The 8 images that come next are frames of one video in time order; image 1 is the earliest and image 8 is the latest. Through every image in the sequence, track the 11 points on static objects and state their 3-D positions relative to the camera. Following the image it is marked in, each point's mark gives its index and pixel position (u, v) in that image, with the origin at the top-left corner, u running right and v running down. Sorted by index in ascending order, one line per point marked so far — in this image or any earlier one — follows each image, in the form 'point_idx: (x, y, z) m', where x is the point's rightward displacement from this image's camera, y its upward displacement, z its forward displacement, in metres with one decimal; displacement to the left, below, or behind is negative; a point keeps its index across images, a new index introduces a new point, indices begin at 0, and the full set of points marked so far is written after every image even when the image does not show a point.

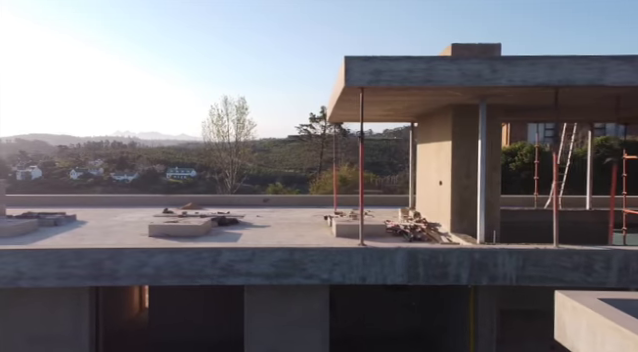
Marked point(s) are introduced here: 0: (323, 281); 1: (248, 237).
0: (0.0, -1.2, +5.1) m
1: (-1.3, -1.1, +7.8) m
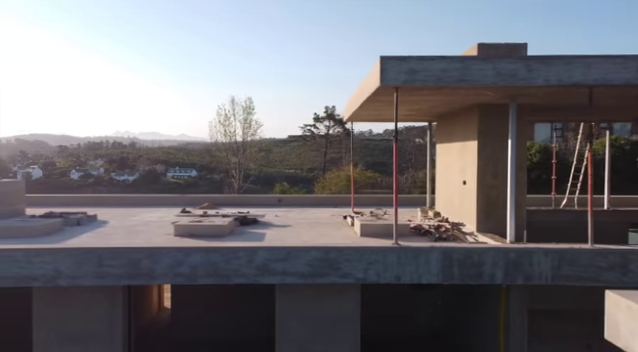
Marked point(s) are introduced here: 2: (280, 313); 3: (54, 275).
0: (+0.4, -1.2, +5.2) m
1: (-0.8, -1.1, +7.8) m
2: (-0.5, -1.8, +5.8) m
3: (-3.0, -1.1, +5.0) m
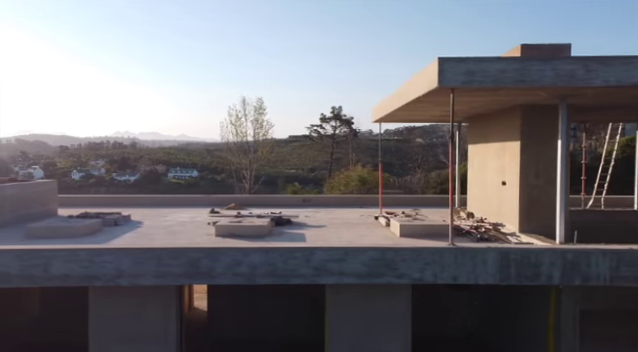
0: (+1.1, -1.2, +5.2) m
1: (-0.1, -1.1, +7.8) m
2: (+0.1, -1.8, +5.8) m
3: (-2.3, -1.1, +5.1) m
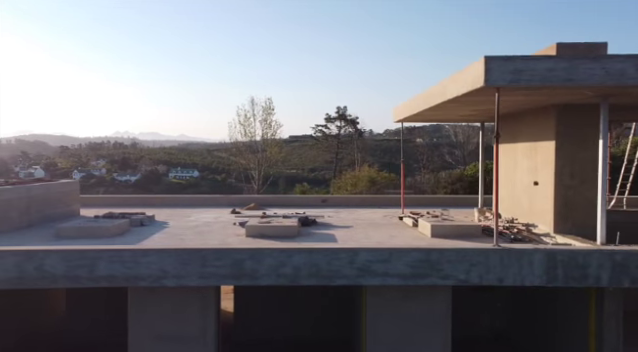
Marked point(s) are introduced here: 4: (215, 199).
0: (+1.6, -1.2, +5.1) m
1: (+0.4, -1.1, +7.8) m
2: (+0.7, -1.8, +5.8) m
3: (-1.8, -1.1, +5.1) m
4: (-3.2, -0.7, +13.1) m
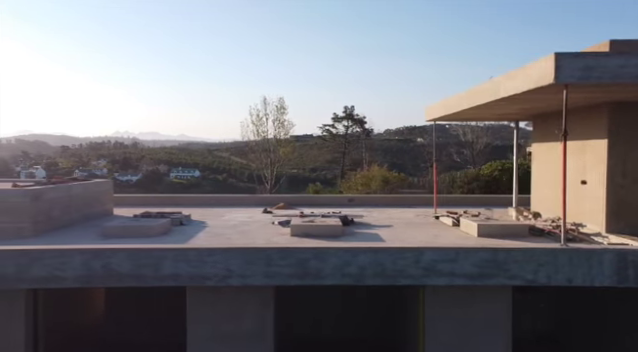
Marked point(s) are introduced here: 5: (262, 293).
0: (+2.4, -1.2, +5.0) m
1: (+1.2, -1.1, +7.7) m
2: (+1.4, -1.8, +5.7) m
3: (-1.1, -1.1, +5.0) m
4: (-2.3, -0.7, +13.1) m
5: (-0.7, -1.5, +5.7) m
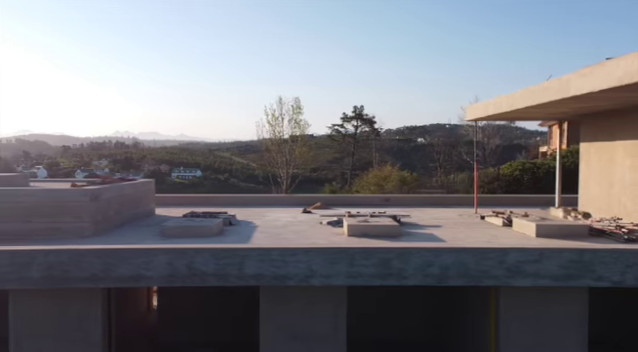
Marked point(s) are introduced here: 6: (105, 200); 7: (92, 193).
0: (+3.3, -1.2, +5.0) m
1: (+2.2, -1.0, +7.7) m
2: (+2.4, -1.8, +5.6) m
3: (-0.1, -1.1, +5.0) m
4: (-1.2, -0.7, +13.1) m
5: (+0.2, -1.5, +5.7) m
6: (-3.9, -0.4, +8.0) m
7: (-3.8, -0.3, +7.4) m
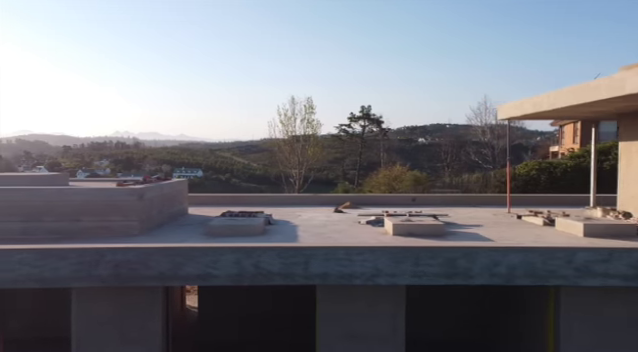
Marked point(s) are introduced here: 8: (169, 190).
0: (+4.1, -1.2, +4.9) m
1: (+3.0, -1.0, +7.6) m
2: (+3.1, -1.8, +5.6) m
3: (+0.6, -1.1, +5.0) m
4: (-0.4, -0.6, +13.1) m
5: (+1.0, -1.5, +5.7) m
6: (-3.1, -0.4, +8.0) m
7: (-3.0, -0.3, +7.5) m
8: (-3.2, -0.3, +9.5) m
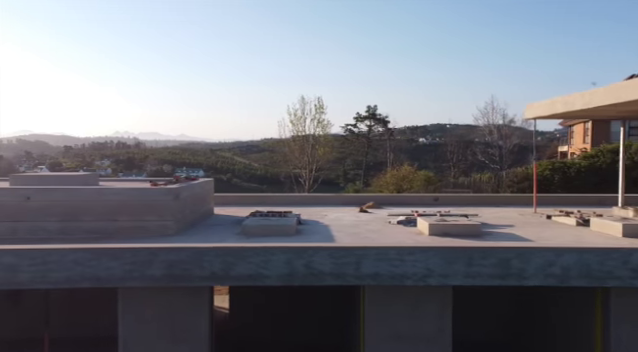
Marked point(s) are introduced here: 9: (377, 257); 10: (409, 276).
0: (+4.6, -1.2, +4.8) m
1: (+3.6, -1.0, +7.6) m
2: (+3.7, -1.8, +5.5) m
3: (+1.2, -1.1, +5.0) m
4: (+0.3, -0.6, +13.1) m
5: (+1.6, -1.5, +5.6) m
6: (-2.5, -0.4, +8.0) m
7: (-2.4, -0.3, +7.5) m
8: (-2.6, -0.3, +9.5) m
9: (+0.7, -0.9, +4.9) m
10: (+1.0, -1.1, +5.0) m
